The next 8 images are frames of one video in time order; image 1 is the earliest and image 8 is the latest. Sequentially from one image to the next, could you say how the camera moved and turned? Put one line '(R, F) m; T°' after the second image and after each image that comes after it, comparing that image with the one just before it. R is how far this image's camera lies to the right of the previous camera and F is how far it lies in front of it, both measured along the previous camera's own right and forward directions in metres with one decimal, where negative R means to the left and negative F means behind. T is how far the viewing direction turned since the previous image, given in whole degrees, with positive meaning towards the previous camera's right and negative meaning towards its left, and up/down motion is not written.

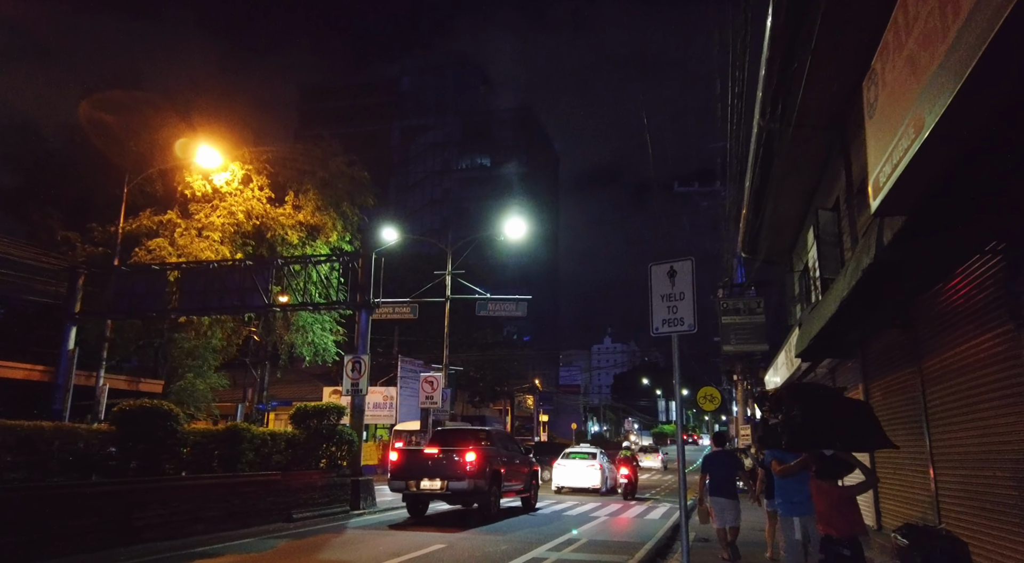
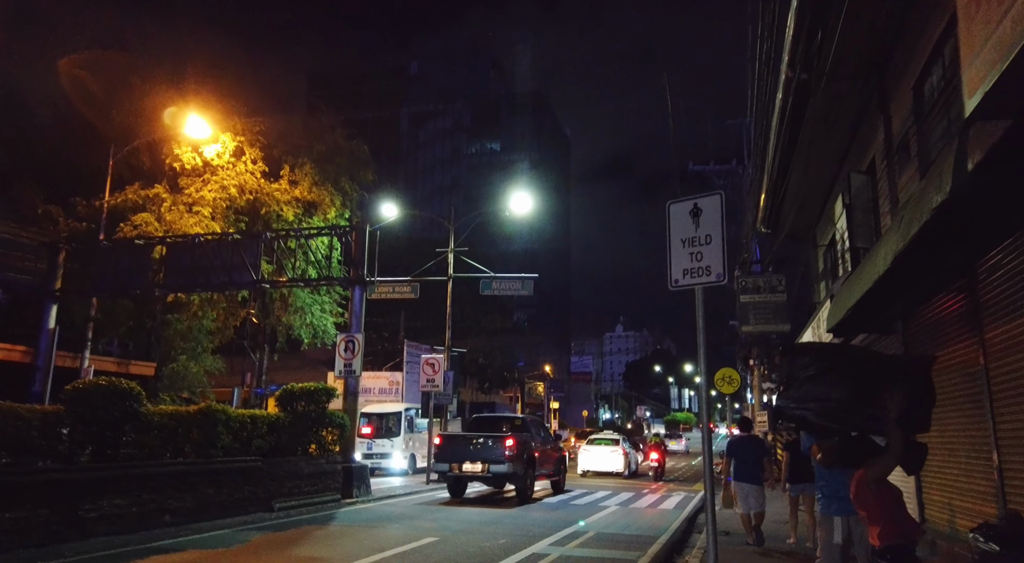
(+0.2, +1.1) m; -1°
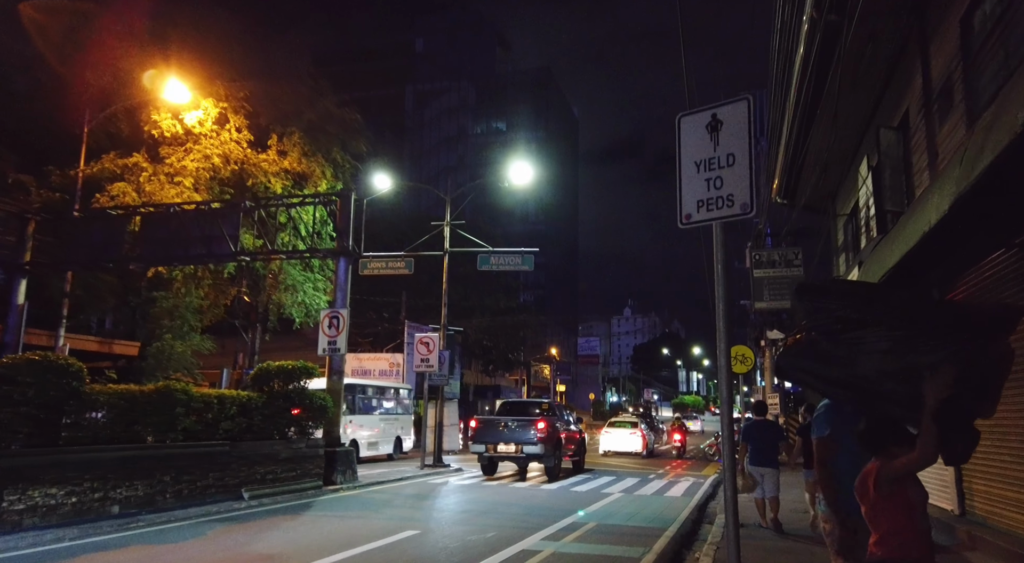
(+0.2, +1.1) m; -1°
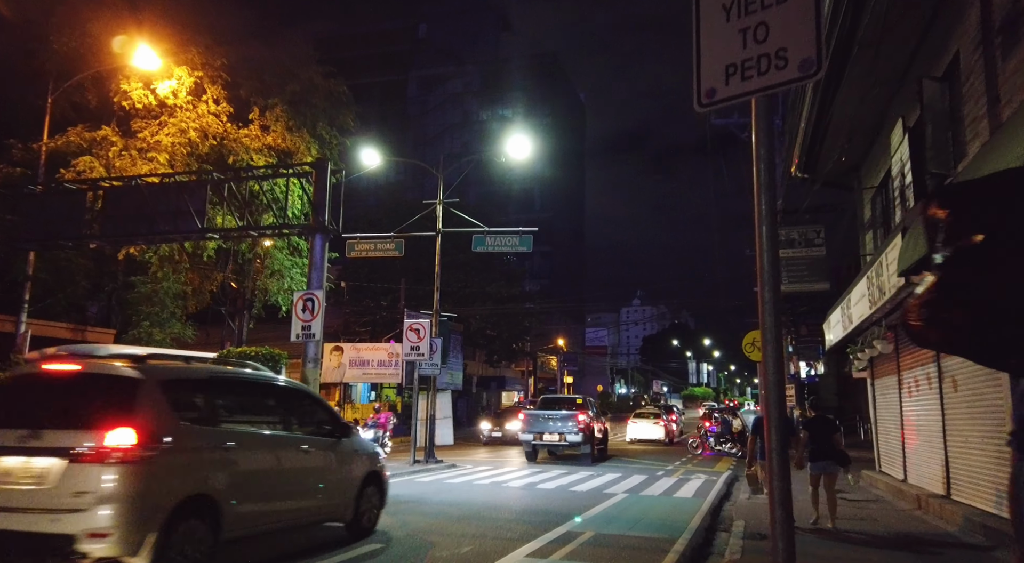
(+0.3, +1.4) m; -1°
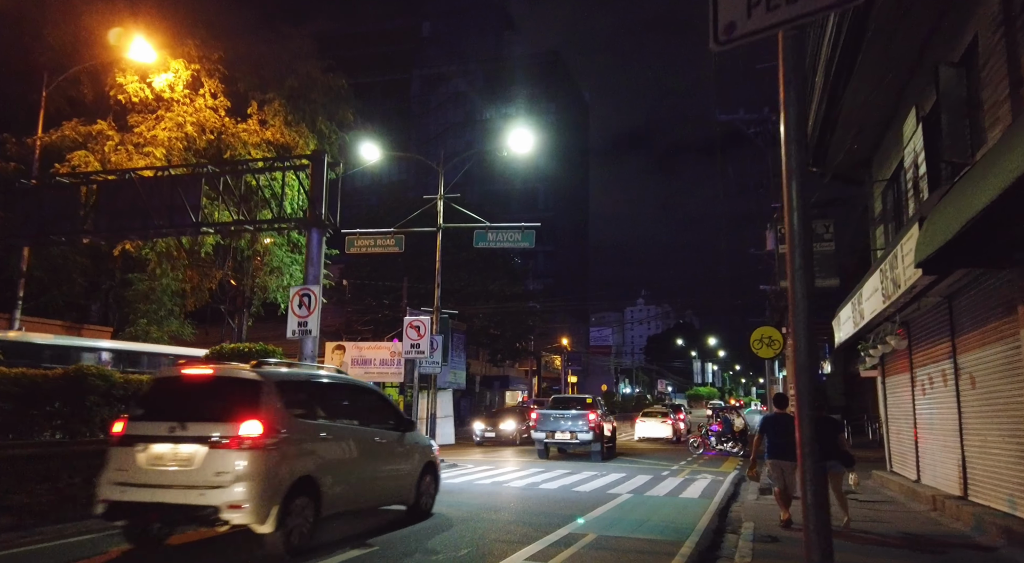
(0.0, +0.3) m; 0°
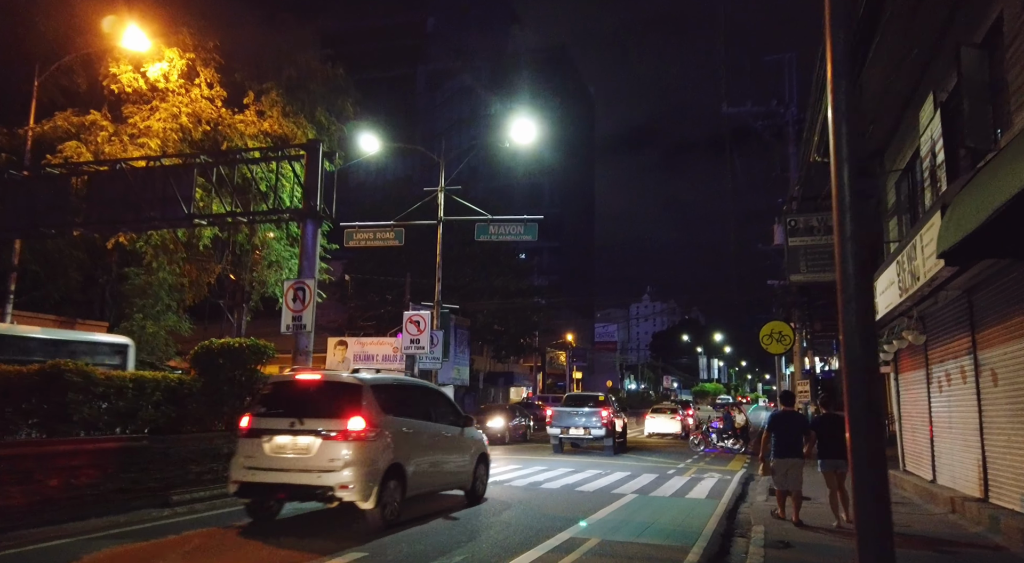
(+0.1, +0.4) m; 0°
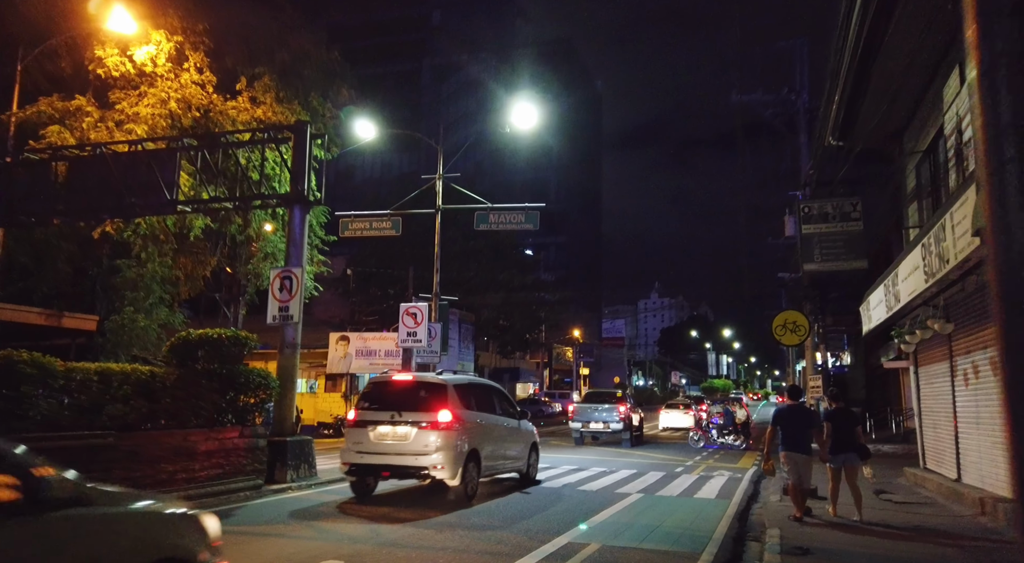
(+0.2, +0.7) m; -1°
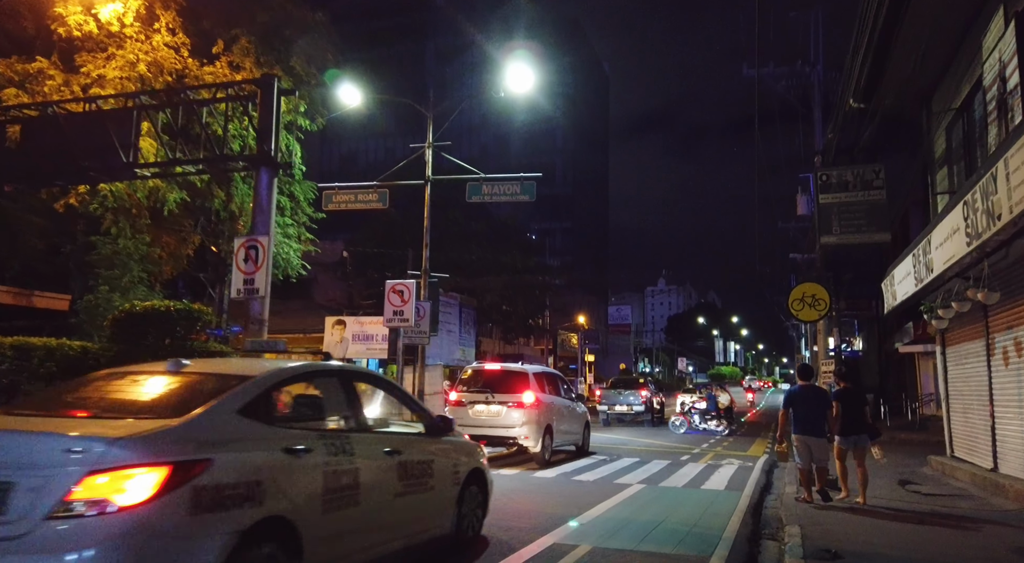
(+0.3, +1.1) m; -1°
